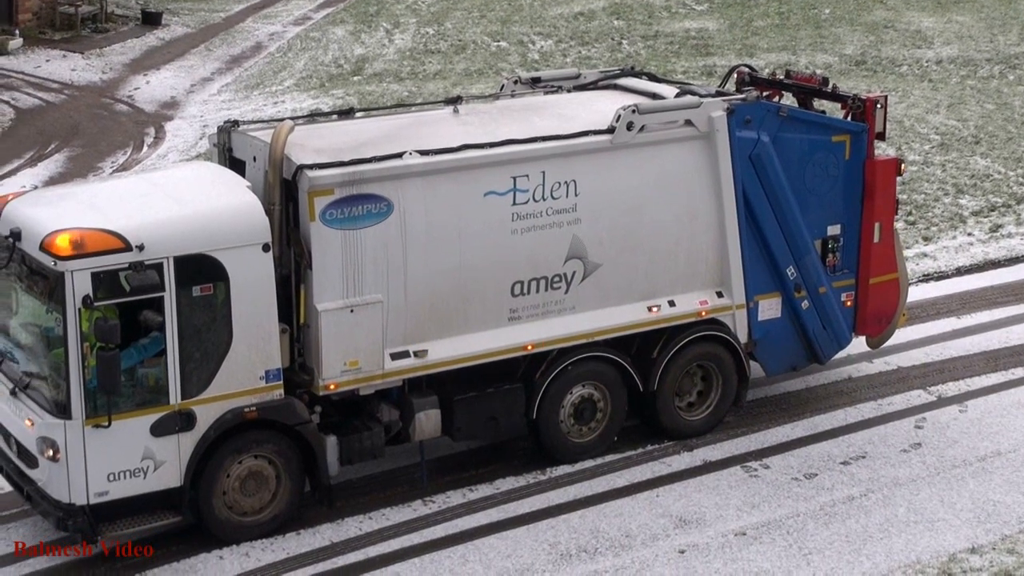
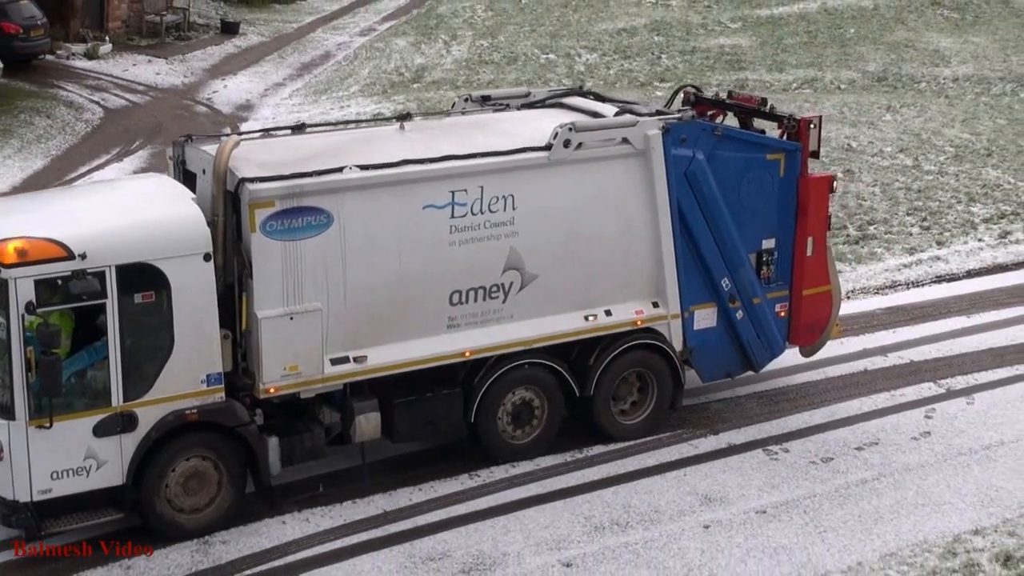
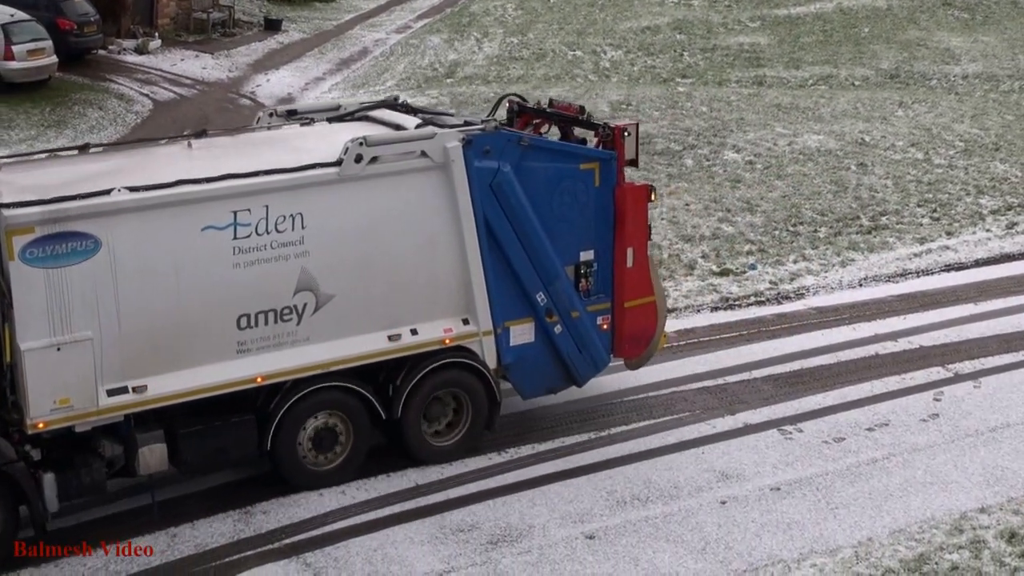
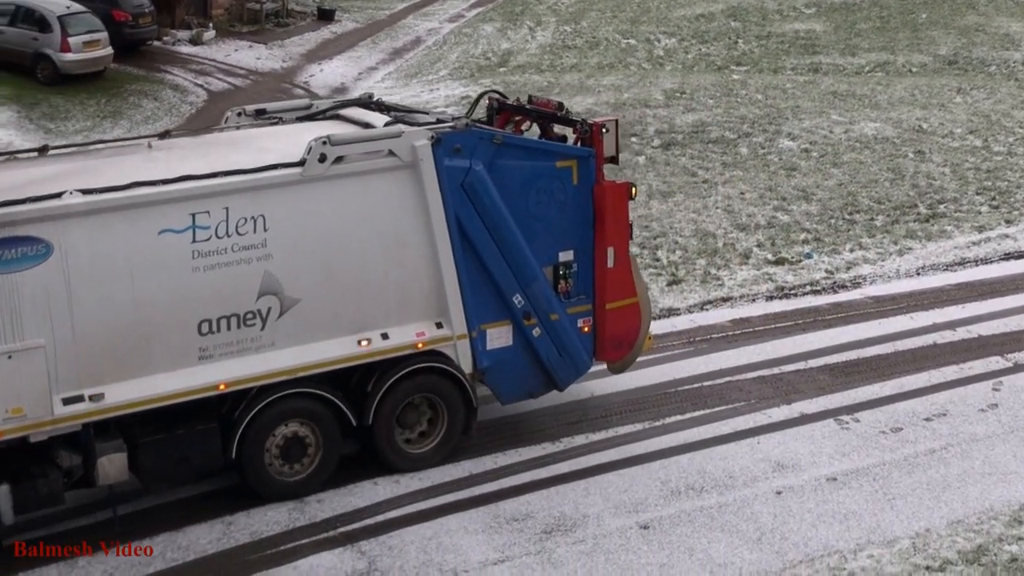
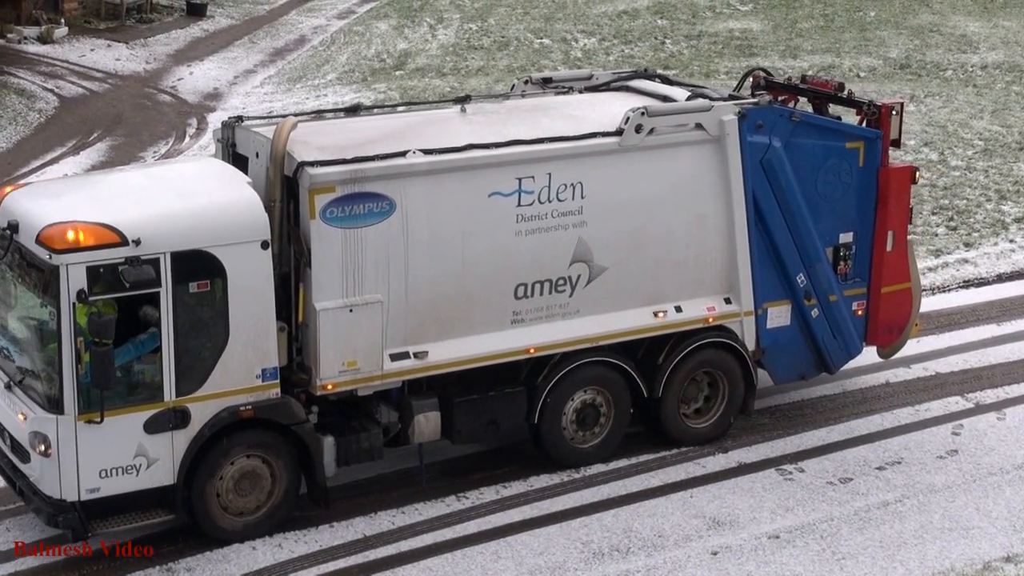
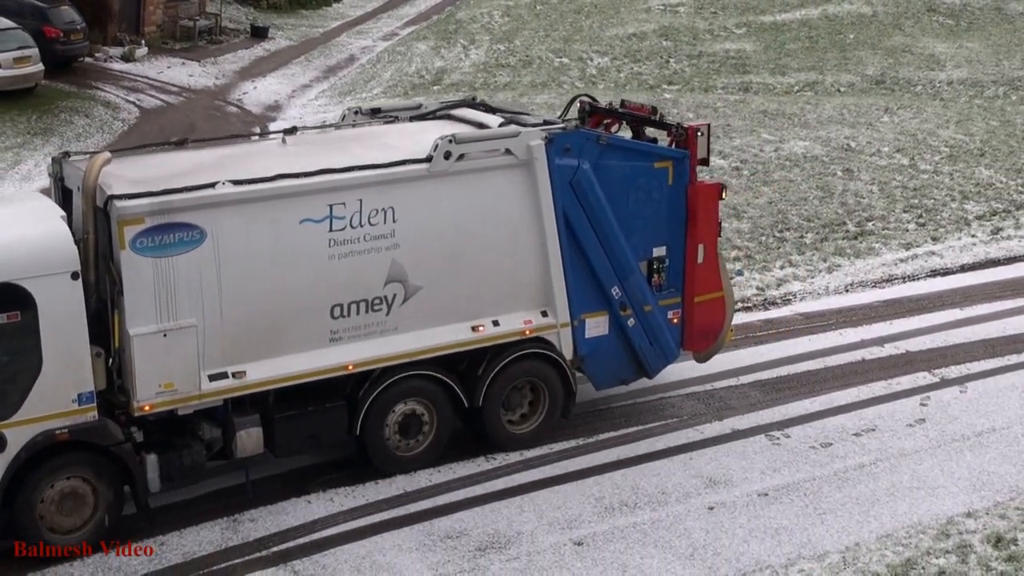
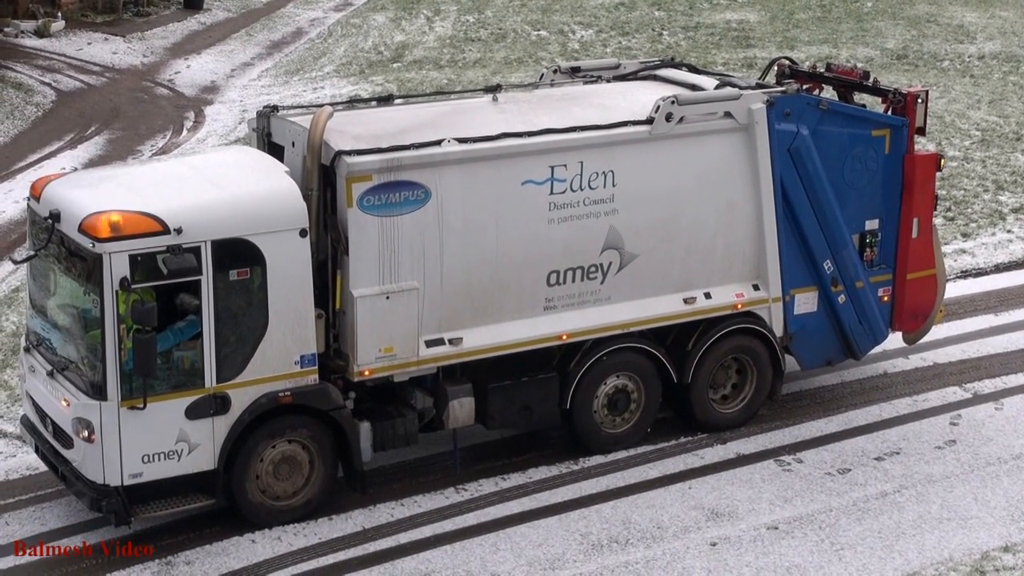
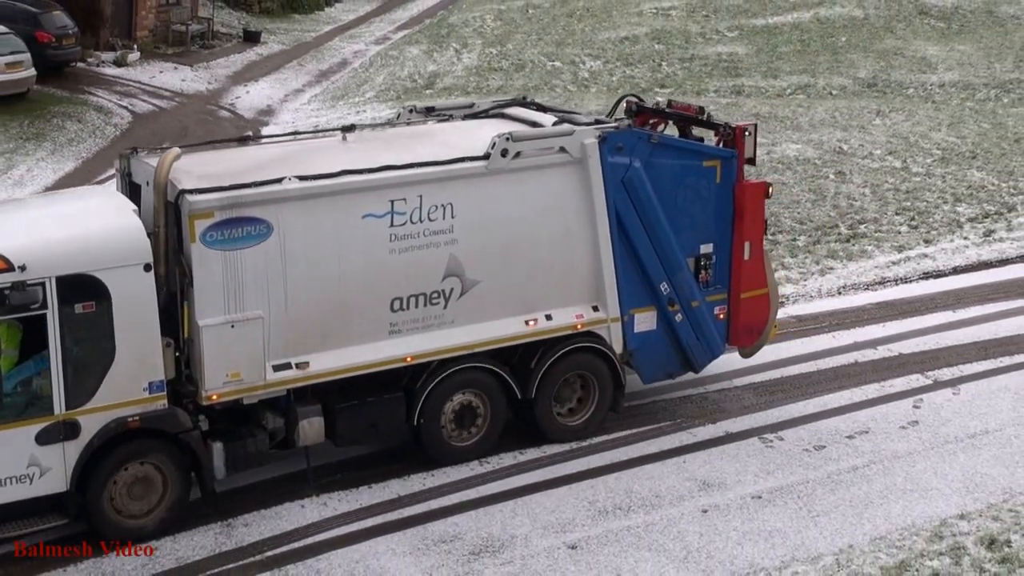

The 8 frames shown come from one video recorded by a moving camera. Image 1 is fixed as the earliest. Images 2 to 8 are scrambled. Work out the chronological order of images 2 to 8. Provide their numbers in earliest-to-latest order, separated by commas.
7, 5, 2, 8, 6, 3, 4
